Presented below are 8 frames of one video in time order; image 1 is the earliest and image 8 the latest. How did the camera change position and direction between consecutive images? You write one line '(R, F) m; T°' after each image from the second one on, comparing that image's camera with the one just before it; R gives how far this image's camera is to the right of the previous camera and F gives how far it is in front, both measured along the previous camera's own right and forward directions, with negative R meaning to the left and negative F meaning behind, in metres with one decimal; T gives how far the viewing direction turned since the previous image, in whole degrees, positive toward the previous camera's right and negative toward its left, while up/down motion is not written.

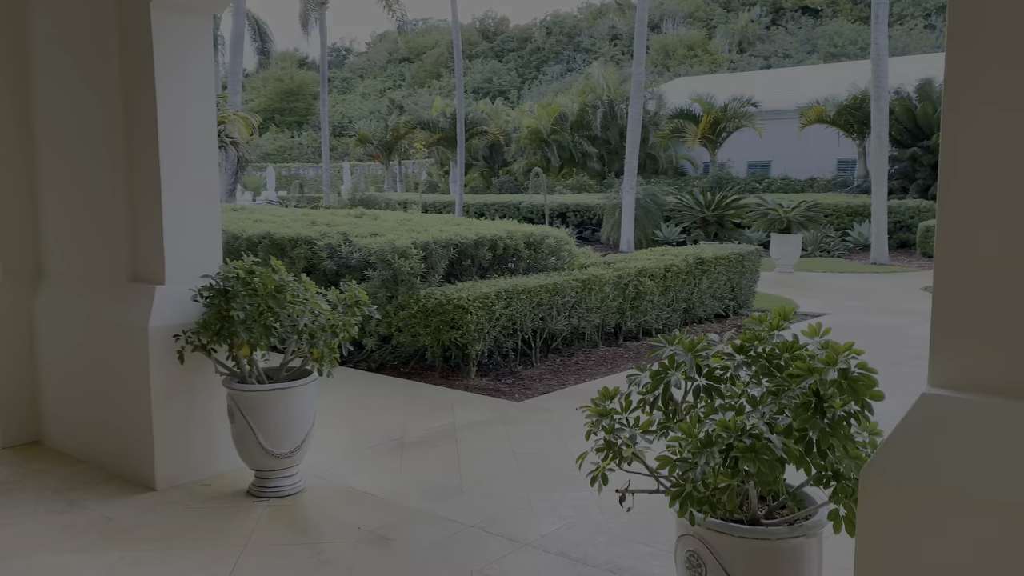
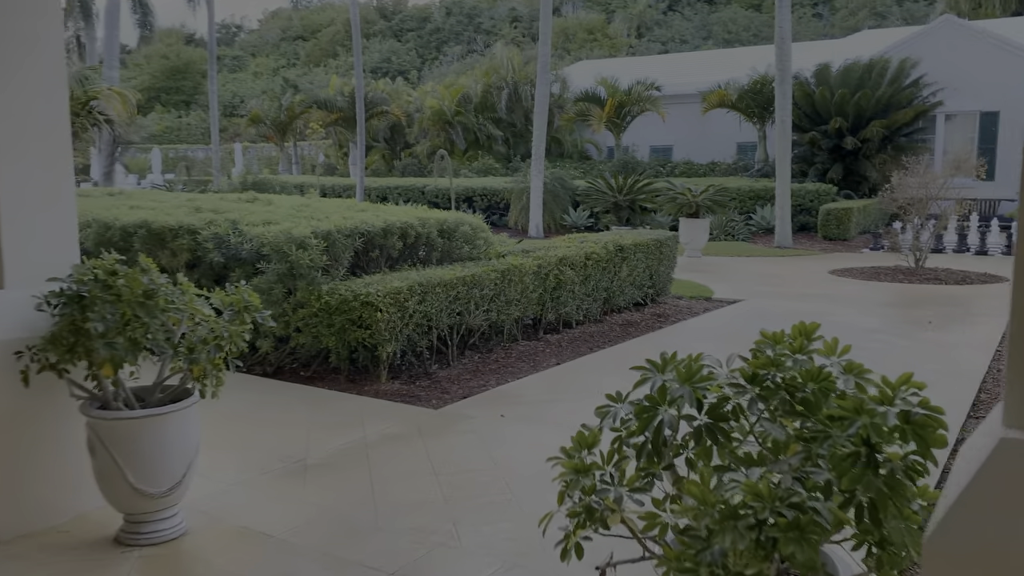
(-0.1, +0.5) m; +7°
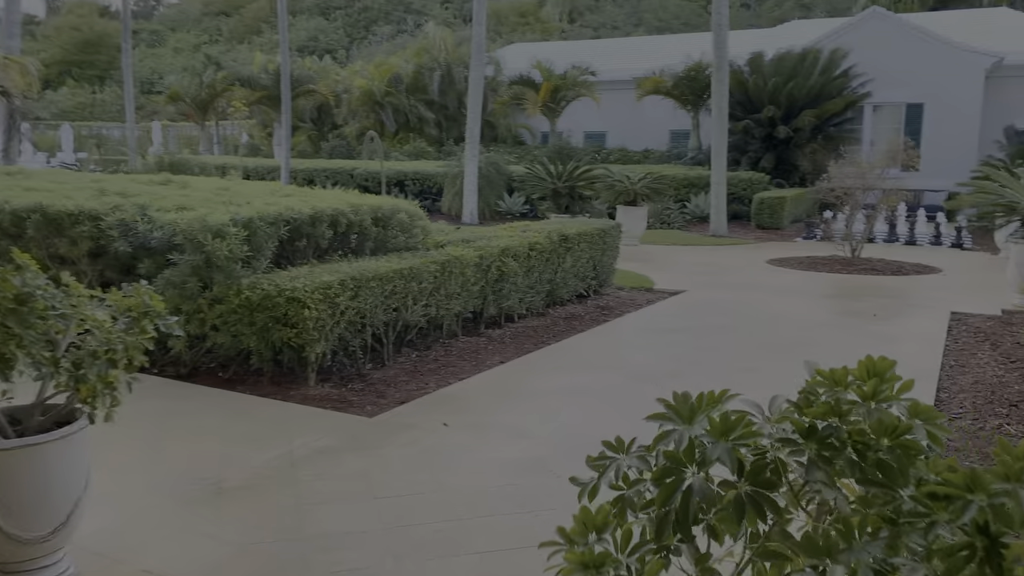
(-0.1, +0.4) m; +5°
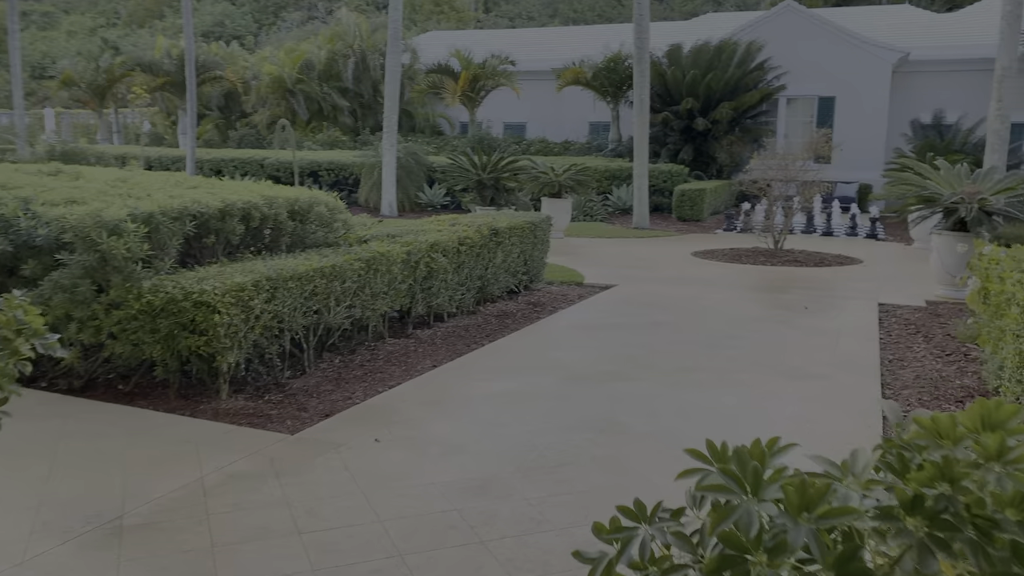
(-0.1, +0.3) m; +6°
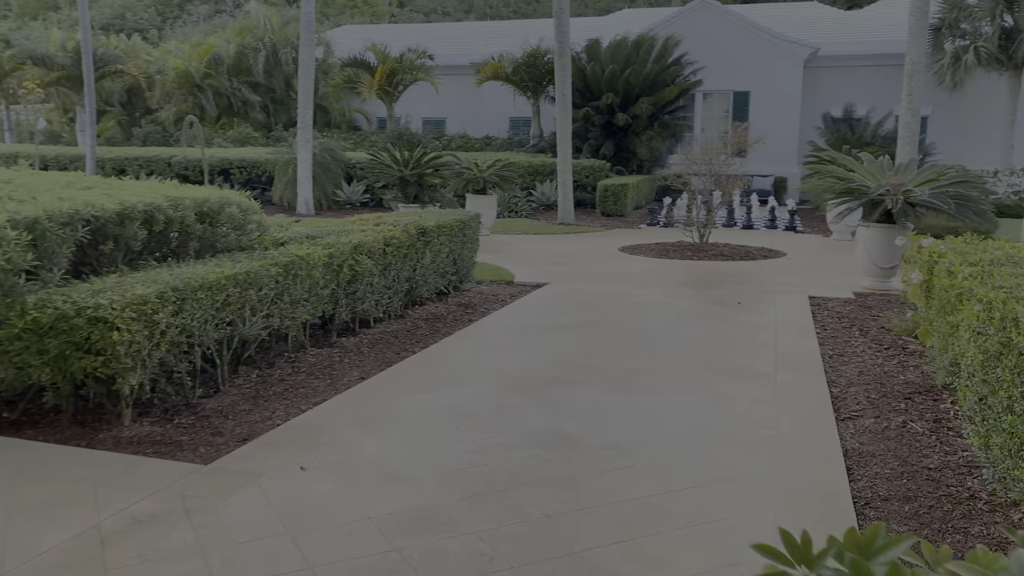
(-0.1, +0.3) m; +5°
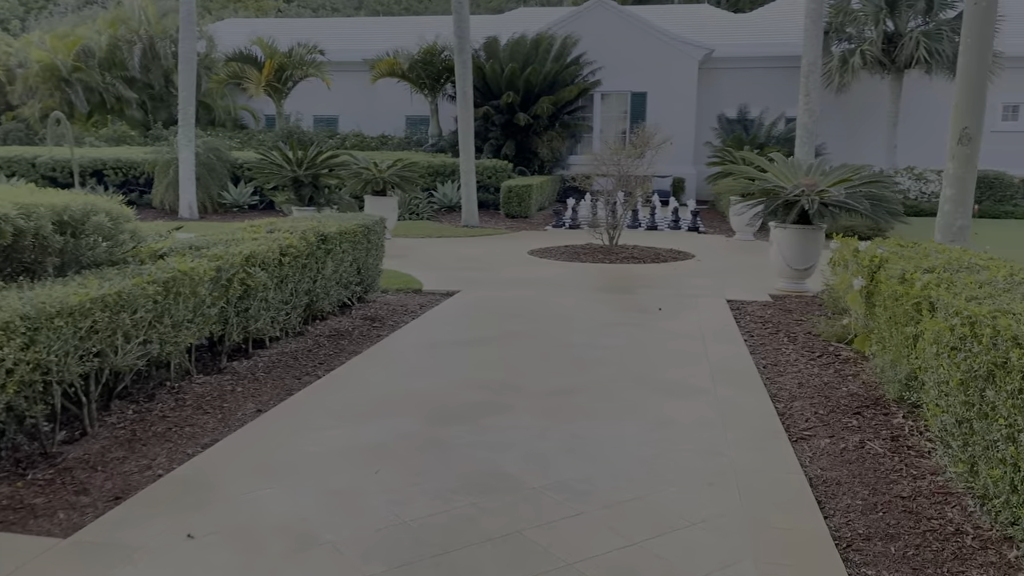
(-0.1, +0.5) m; +7°
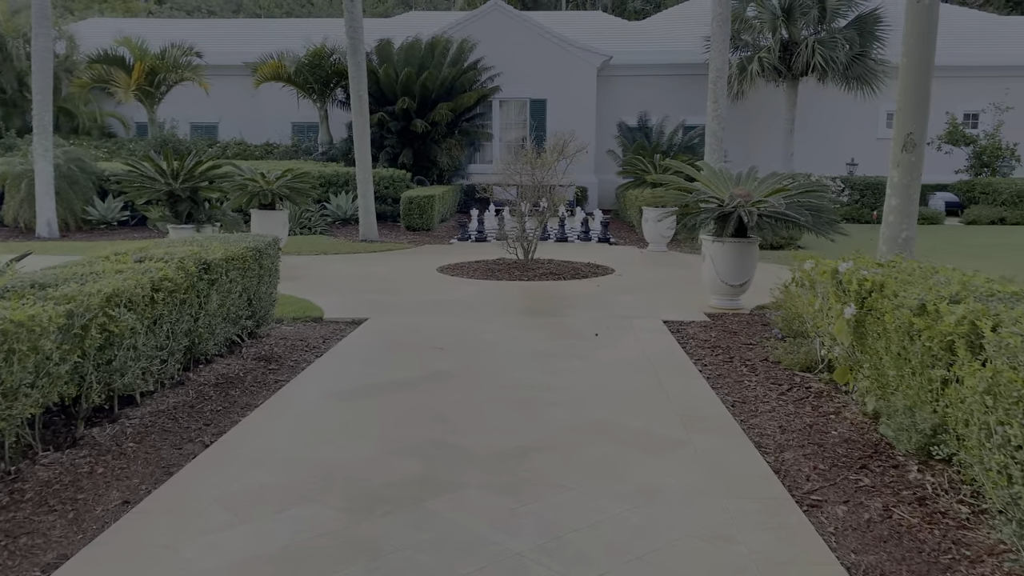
(-0.2, +0.8) m; +7°
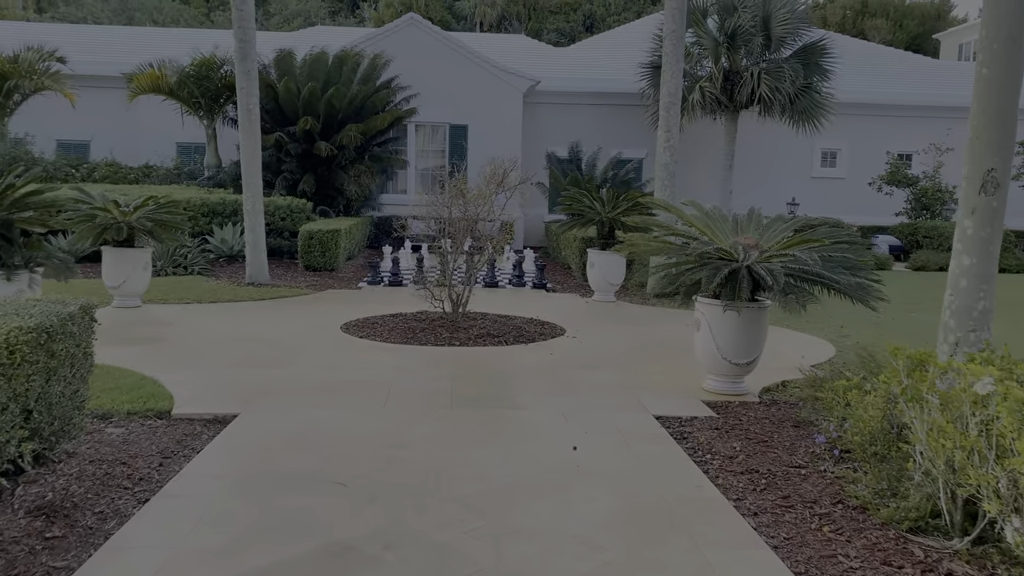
(-0.2, +1.9) m; +6°
